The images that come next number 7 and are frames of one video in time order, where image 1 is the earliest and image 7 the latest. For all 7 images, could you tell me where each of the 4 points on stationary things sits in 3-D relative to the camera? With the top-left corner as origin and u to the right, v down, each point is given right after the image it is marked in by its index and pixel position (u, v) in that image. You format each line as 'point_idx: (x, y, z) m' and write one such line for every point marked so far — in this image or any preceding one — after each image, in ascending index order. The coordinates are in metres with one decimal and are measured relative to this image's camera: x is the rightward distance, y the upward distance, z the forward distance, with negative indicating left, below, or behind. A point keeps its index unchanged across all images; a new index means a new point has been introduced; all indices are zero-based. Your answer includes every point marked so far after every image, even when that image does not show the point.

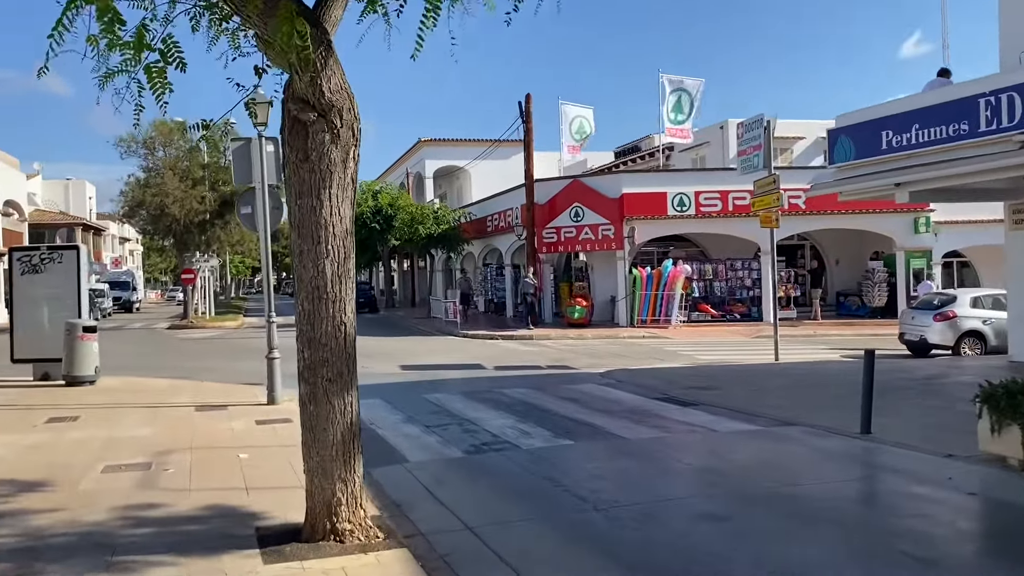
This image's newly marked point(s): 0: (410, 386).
0: (-1.6, -1.5, +13.3) m
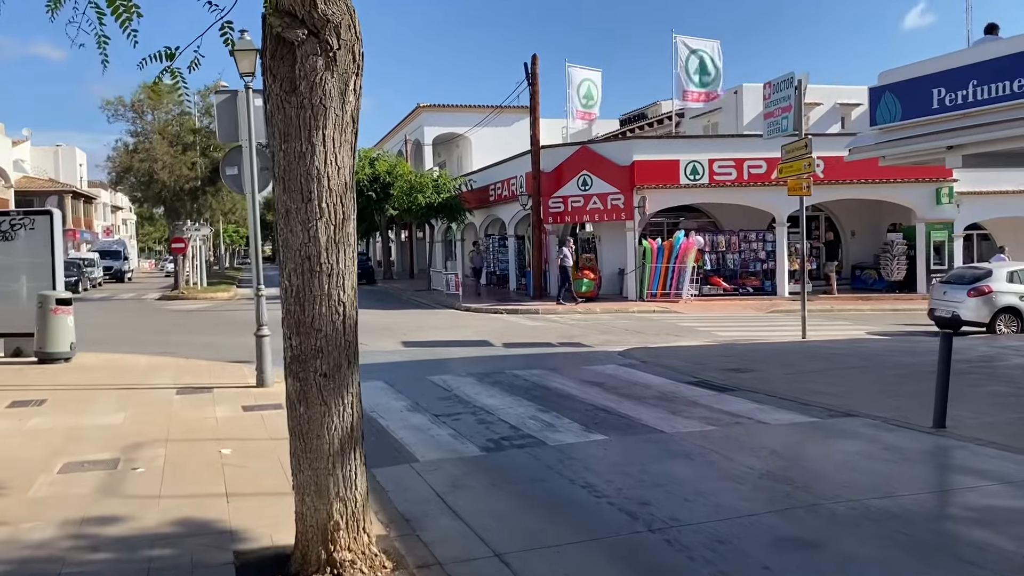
0: (-1.4, -1.1, +12.2) m
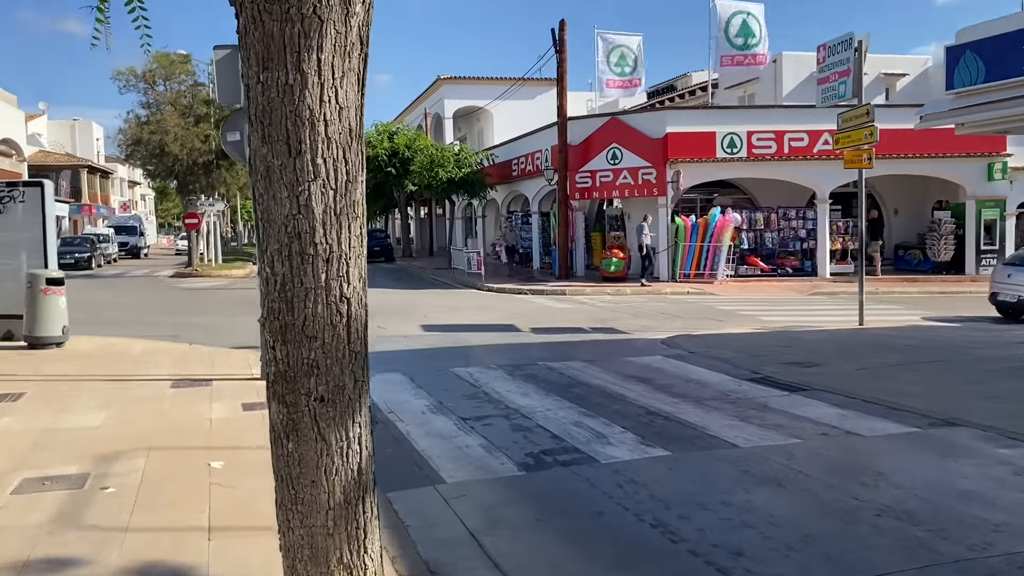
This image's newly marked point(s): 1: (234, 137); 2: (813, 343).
0: (-1.0, -0.9, +11.0) m
1: (-3.0, +1.7, +9.3) m
2: (+4.0, -0.7, +11.3) m
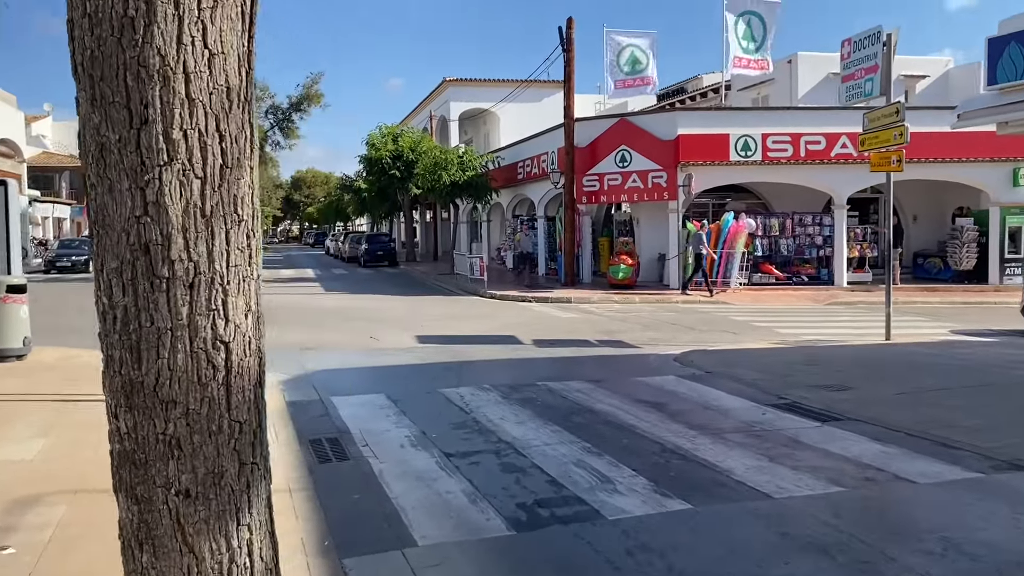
0: (-1.0, -1.0, +10.1) m
1: (-3.1, +1.5, +8.4) m
2: (+4.0, -0.9, +10.3) m
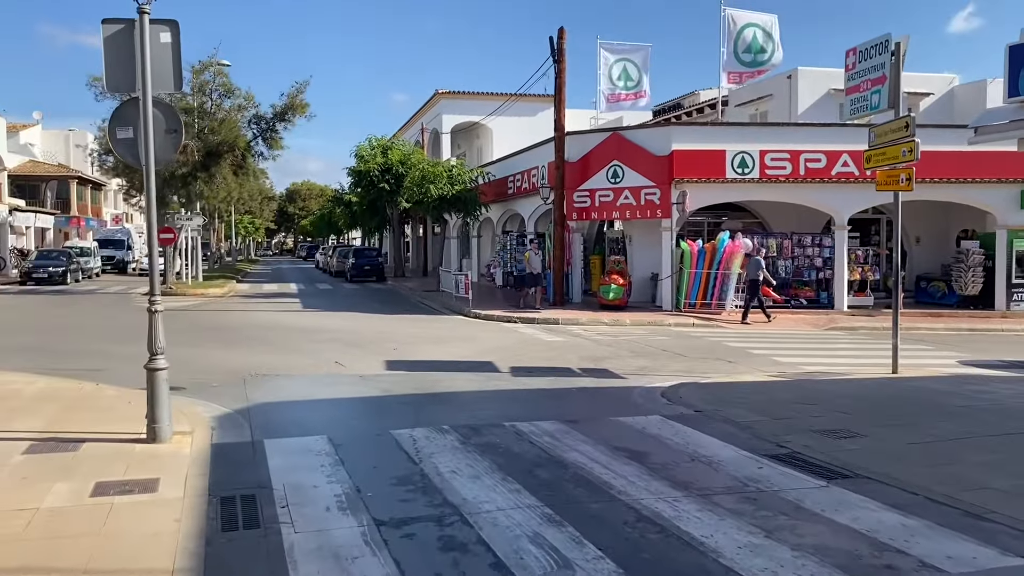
0: (-1.4, -1.2, +9.0) m
1: (-3.4, +1.3, +7.4) m
2: (+3.6, -1.2, +9.3) m
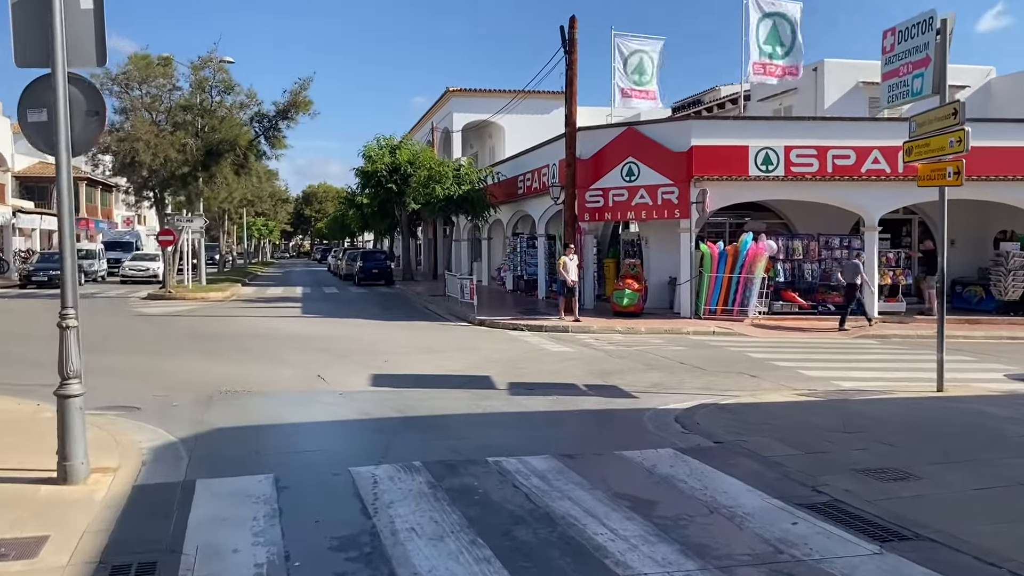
0: (-1.5, -1.3, +7.9) m
1: (-3.5, +1.3, +6.3) m
2: (+3.6, -1.3, +8.0) m
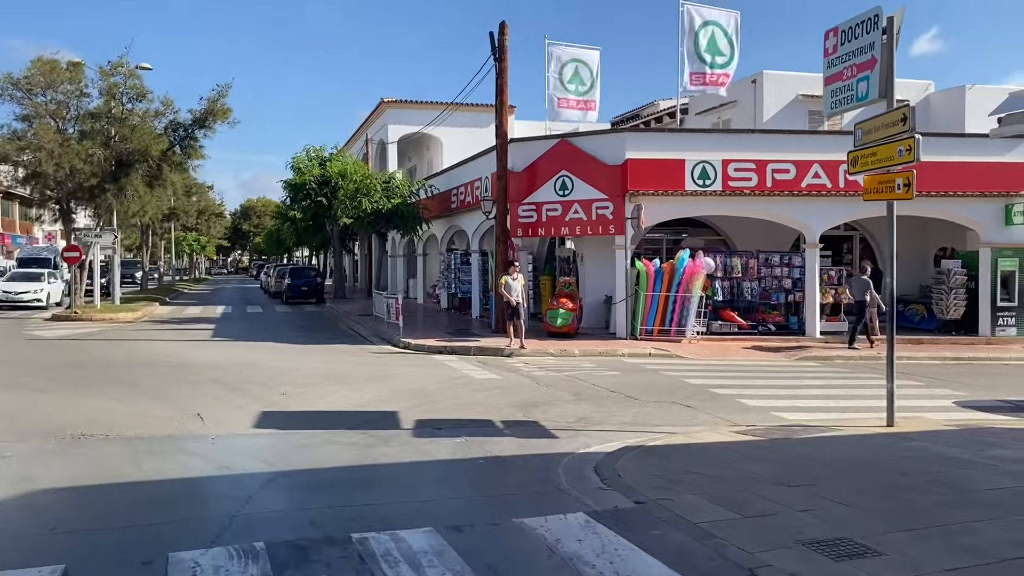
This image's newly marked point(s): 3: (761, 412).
0: (-2.4, -1.6, +6.5) m
1: (-4.3, +1.1, +4.8) m
2: (+2.7, -1.5, +6.9) m
3: (+3.3, -1.6, +11.1) m
